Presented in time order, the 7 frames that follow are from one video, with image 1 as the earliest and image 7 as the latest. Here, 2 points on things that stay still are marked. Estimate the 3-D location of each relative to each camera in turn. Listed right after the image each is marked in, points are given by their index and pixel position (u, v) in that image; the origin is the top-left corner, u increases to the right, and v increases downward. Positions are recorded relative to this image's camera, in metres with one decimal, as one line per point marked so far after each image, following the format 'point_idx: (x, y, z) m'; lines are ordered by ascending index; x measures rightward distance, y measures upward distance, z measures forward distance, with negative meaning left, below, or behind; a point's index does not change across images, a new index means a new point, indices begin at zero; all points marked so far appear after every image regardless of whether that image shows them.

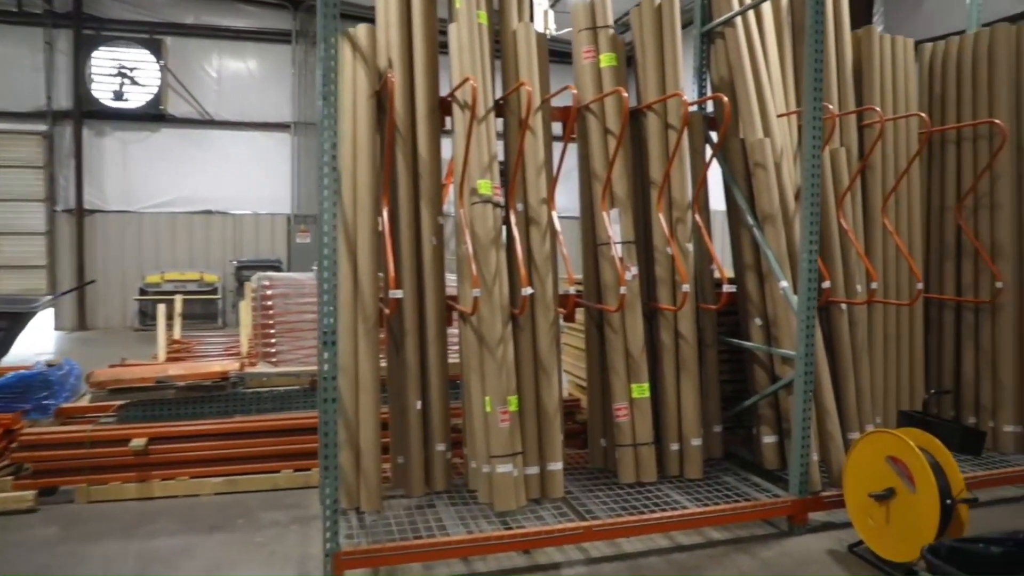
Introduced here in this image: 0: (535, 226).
0: (+0.1, +0.3, +3.2) m
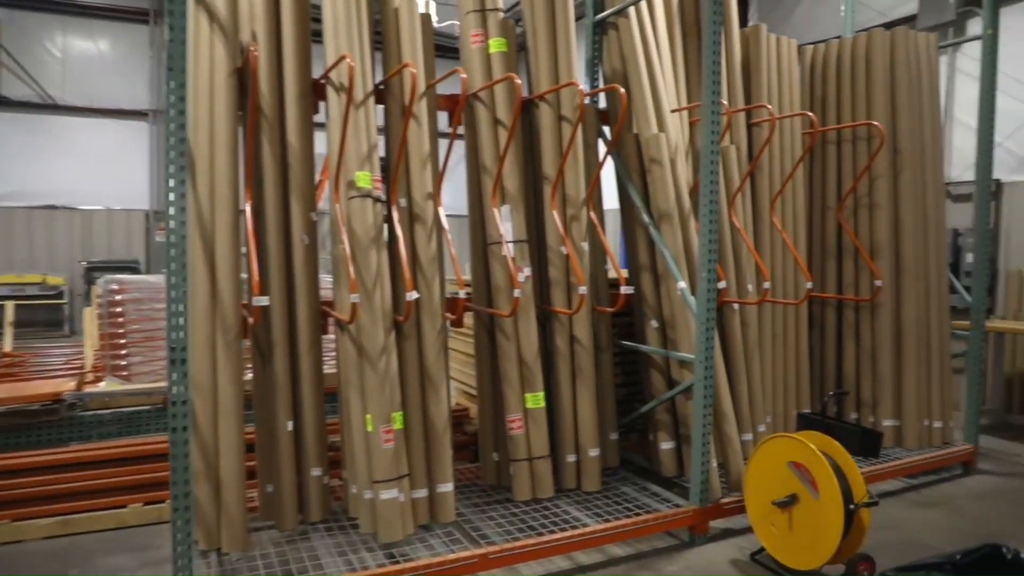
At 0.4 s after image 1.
0: (-0.4, +0.2, +2.9) m
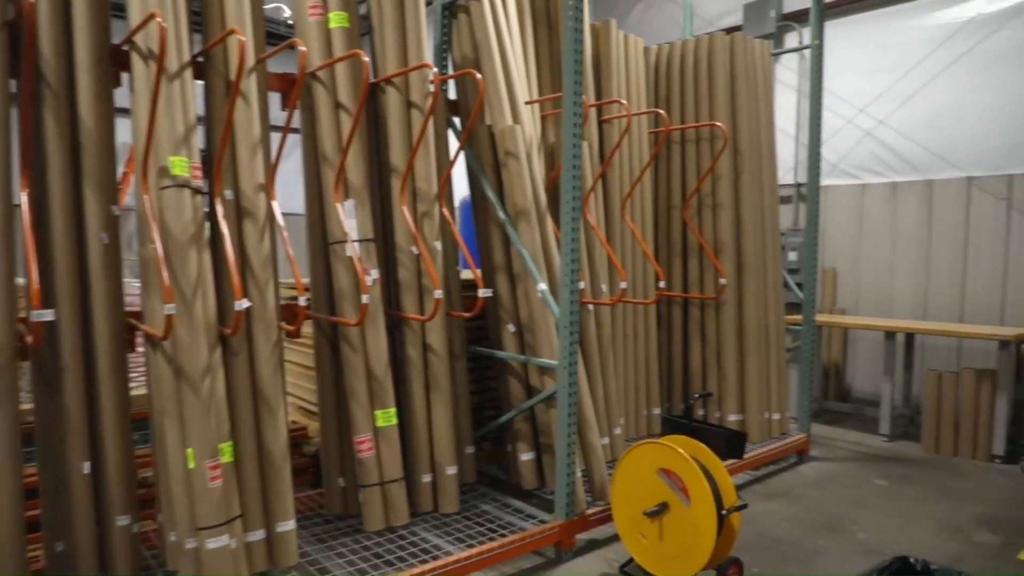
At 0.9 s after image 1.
0: (-0.9, +0.2, +2.5) m
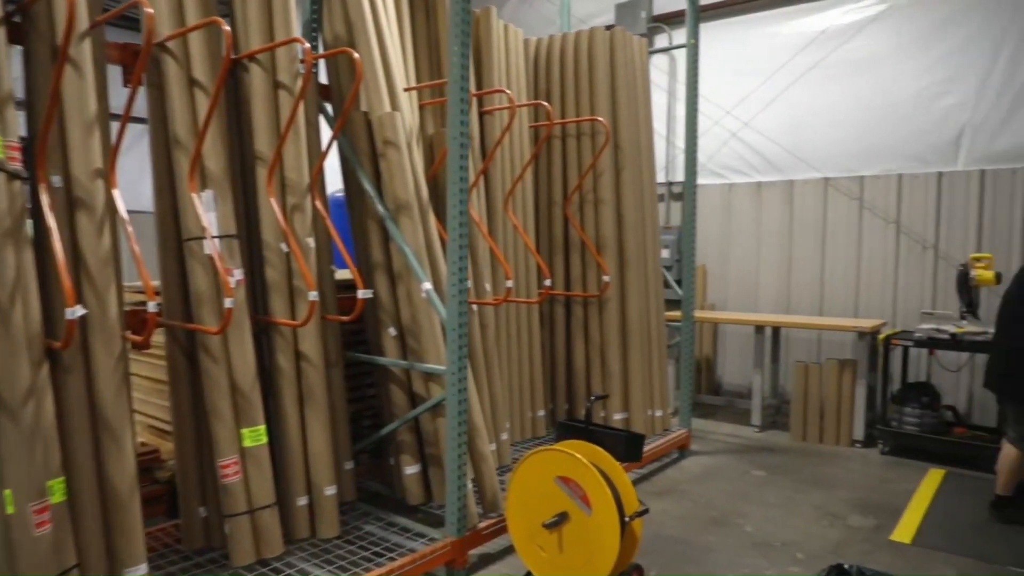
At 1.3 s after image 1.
0: (-1.2, +0.2, +2.1) m
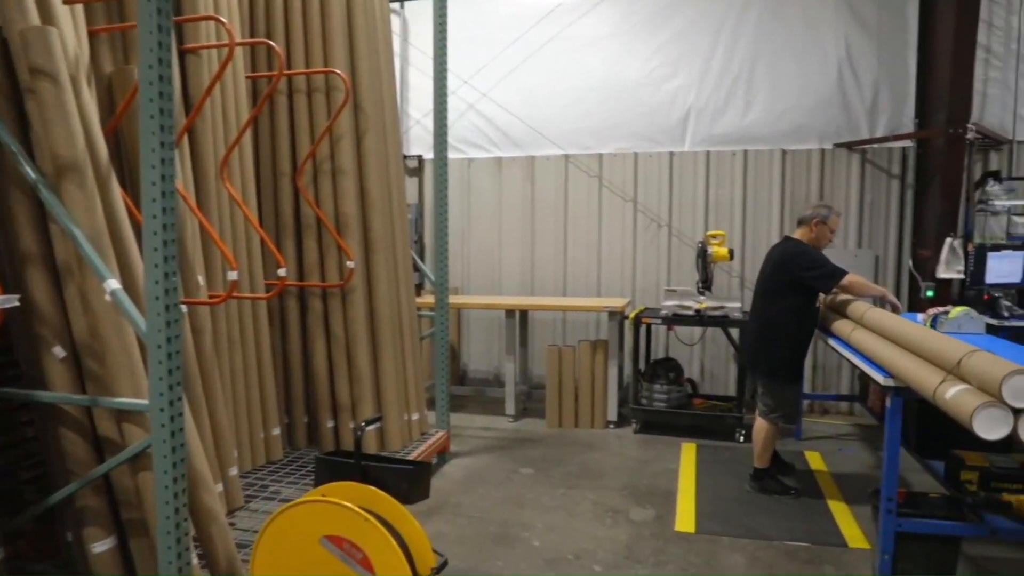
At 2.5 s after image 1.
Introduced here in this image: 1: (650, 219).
0: (-1.6, +0.2, +0.9) m
1: (+0.9, +0.5, +5.0) m
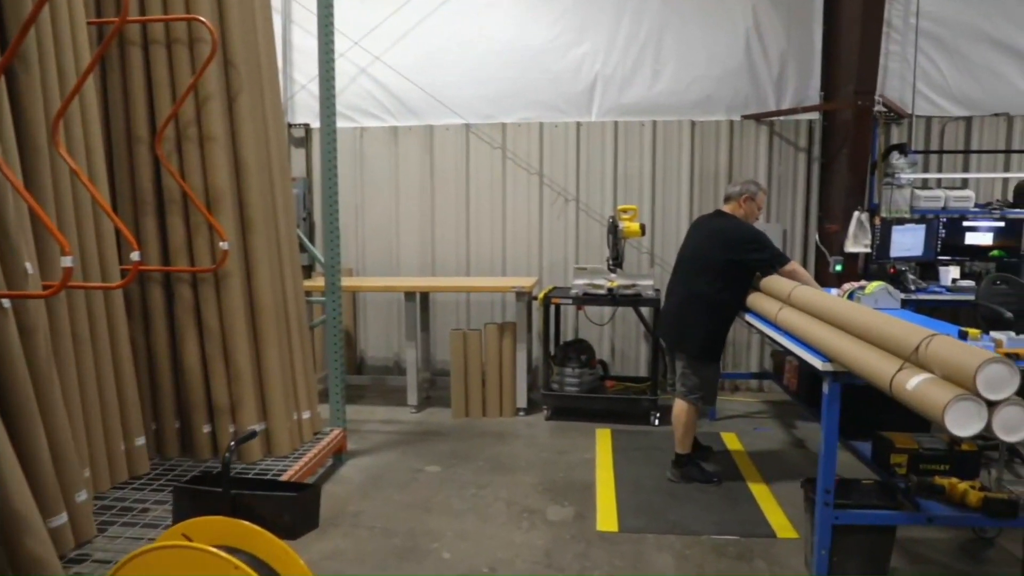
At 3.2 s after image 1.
0: (-1.6, +0.1, +0.4) m
1: (+0.3, +0.6, +4.7) m
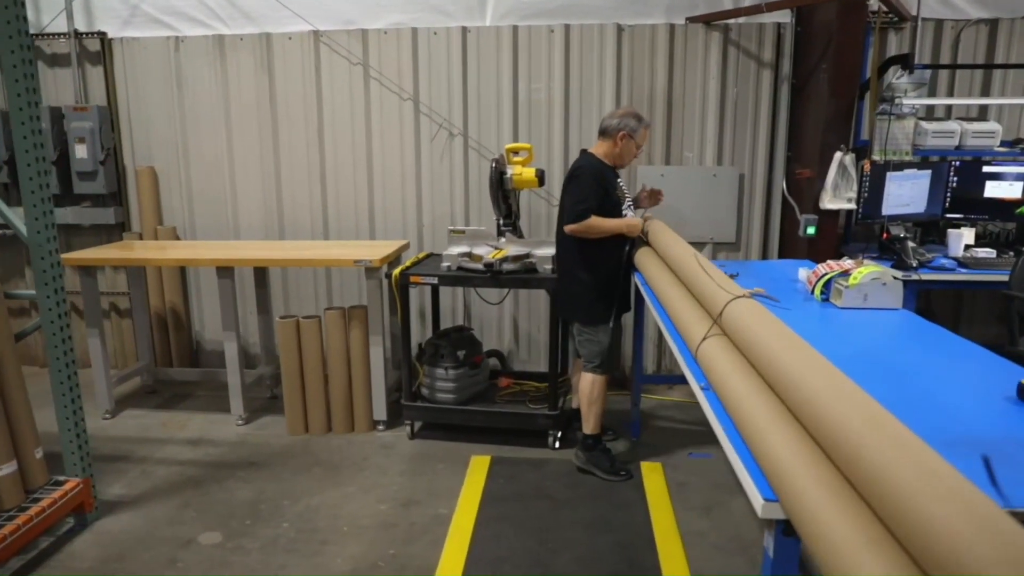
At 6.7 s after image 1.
0: (-2.2, -0.1, -0.8) m
1: (-0.3, +0.8, +3.5) m
